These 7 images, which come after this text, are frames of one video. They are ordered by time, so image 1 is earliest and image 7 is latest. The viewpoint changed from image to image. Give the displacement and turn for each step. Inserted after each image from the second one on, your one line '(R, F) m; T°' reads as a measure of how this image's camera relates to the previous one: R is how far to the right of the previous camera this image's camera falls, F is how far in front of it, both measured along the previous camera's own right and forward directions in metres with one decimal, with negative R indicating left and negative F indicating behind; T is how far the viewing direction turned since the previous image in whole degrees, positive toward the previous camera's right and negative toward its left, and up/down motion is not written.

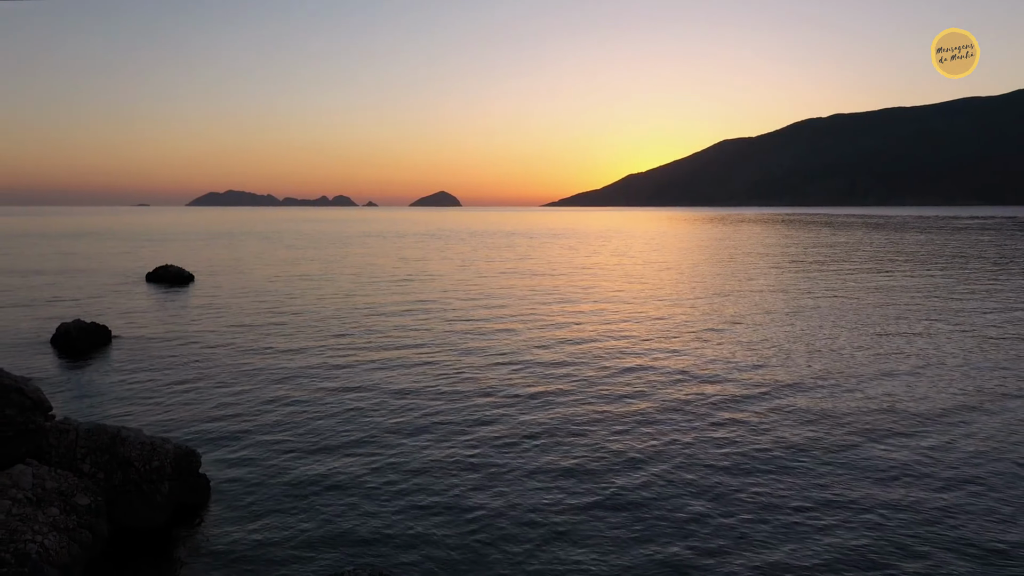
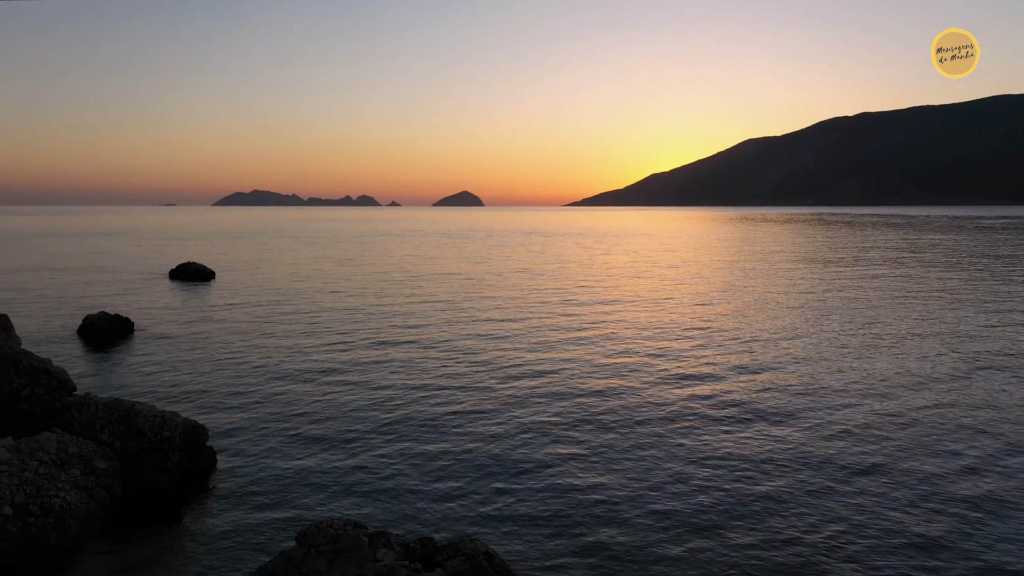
(+1.2, -1.4) m; -2°
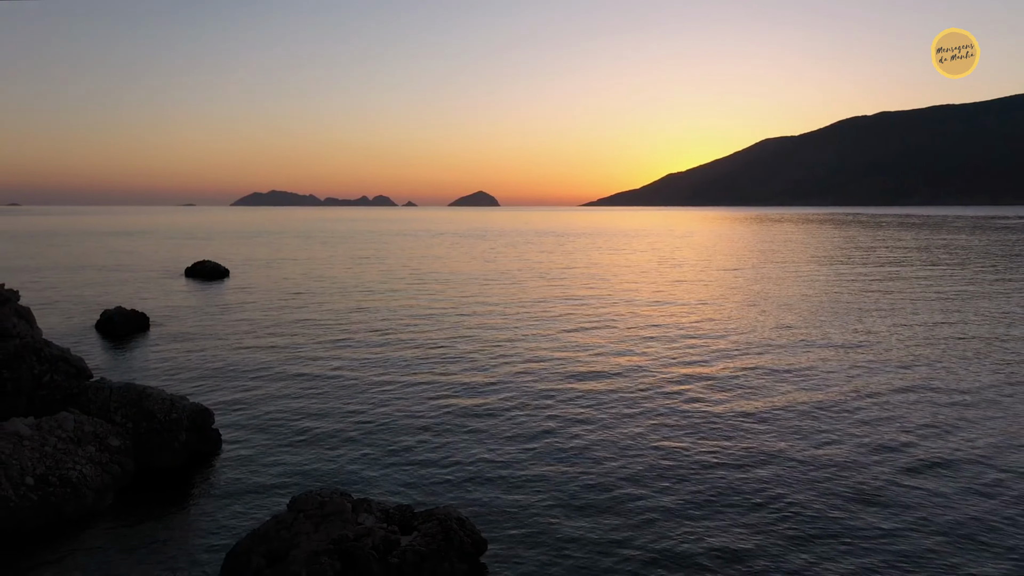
(+0.9, -1.0) m; -1°
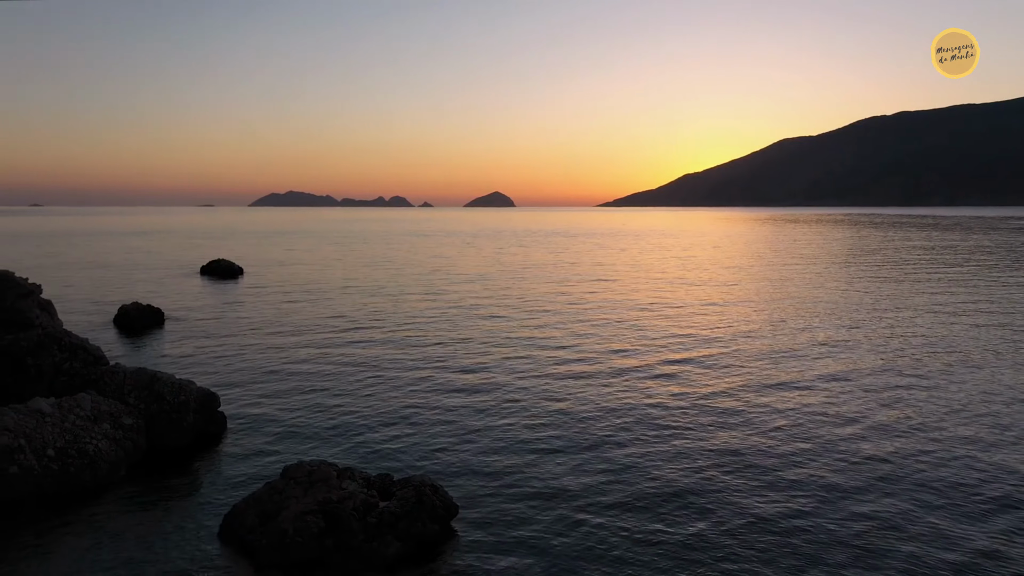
(+1.0, -1.2) m; -1°
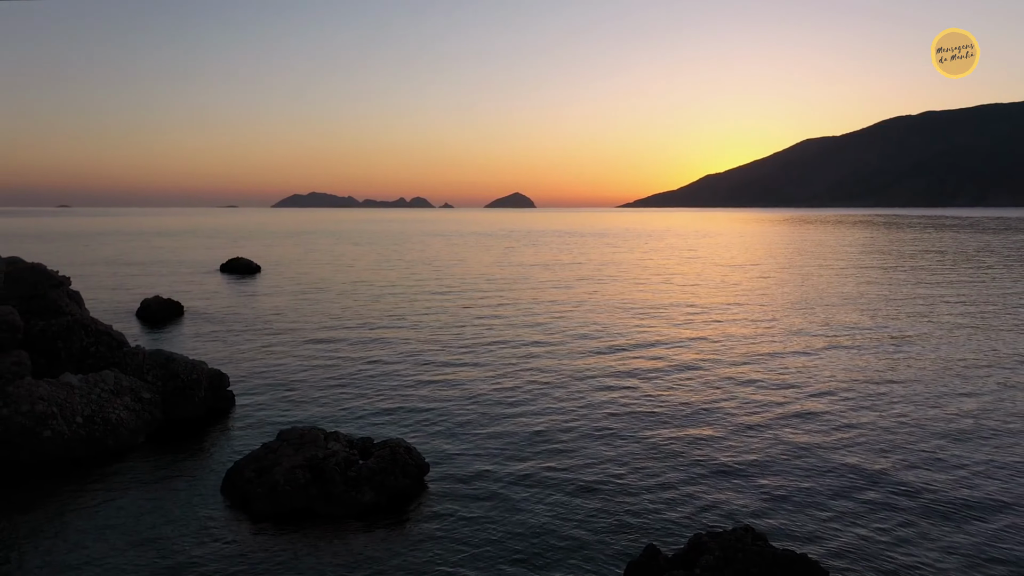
(+1.3, -1.7) m; -2°
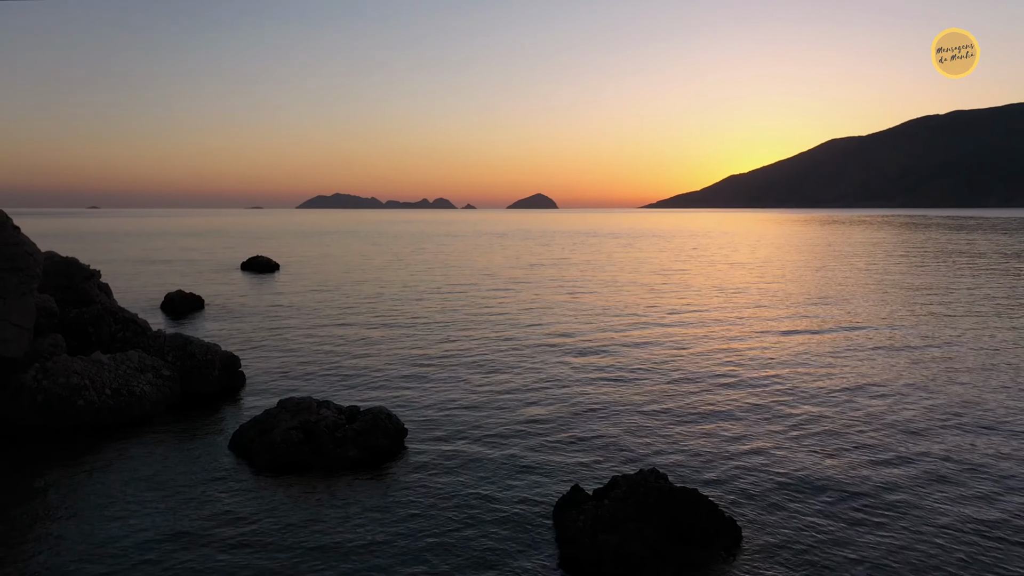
(+1.5, -2.1) m; -2°
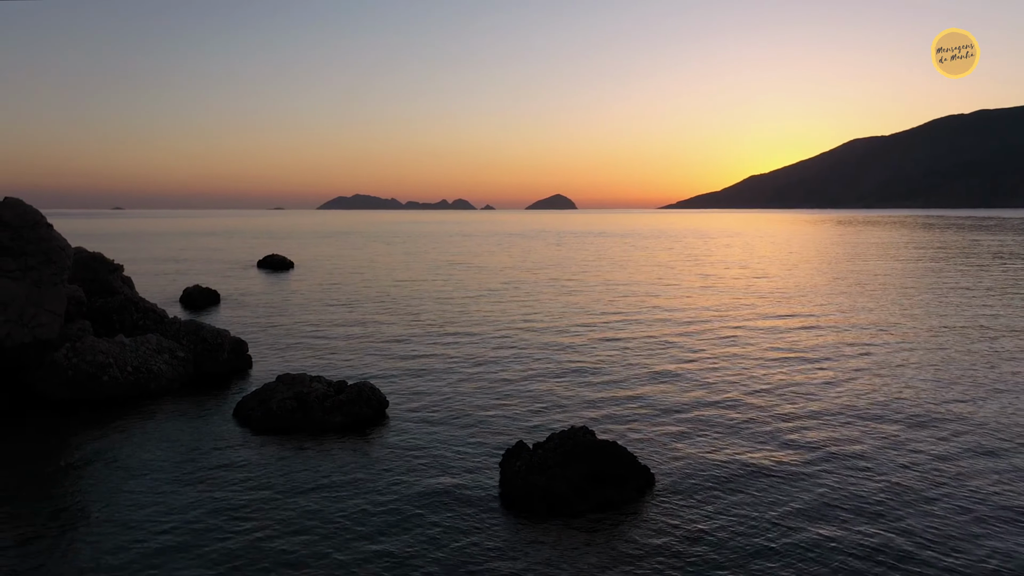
(+1.5, -2.1) m; -2°
